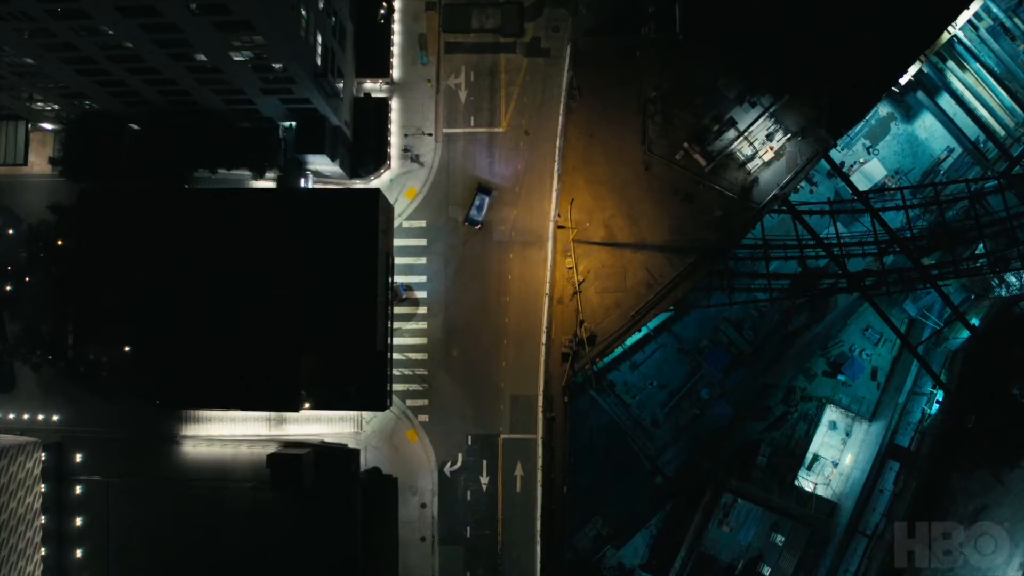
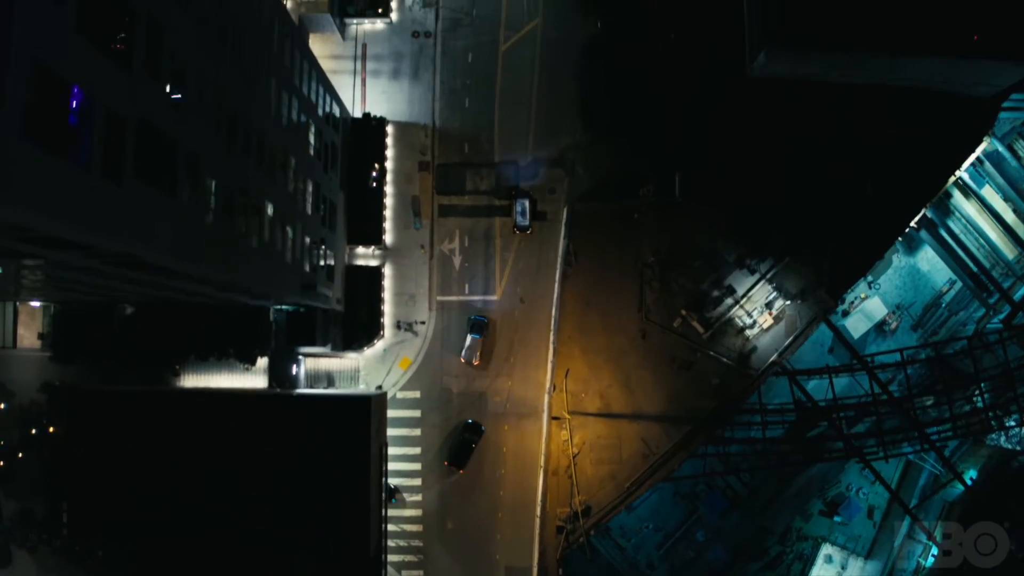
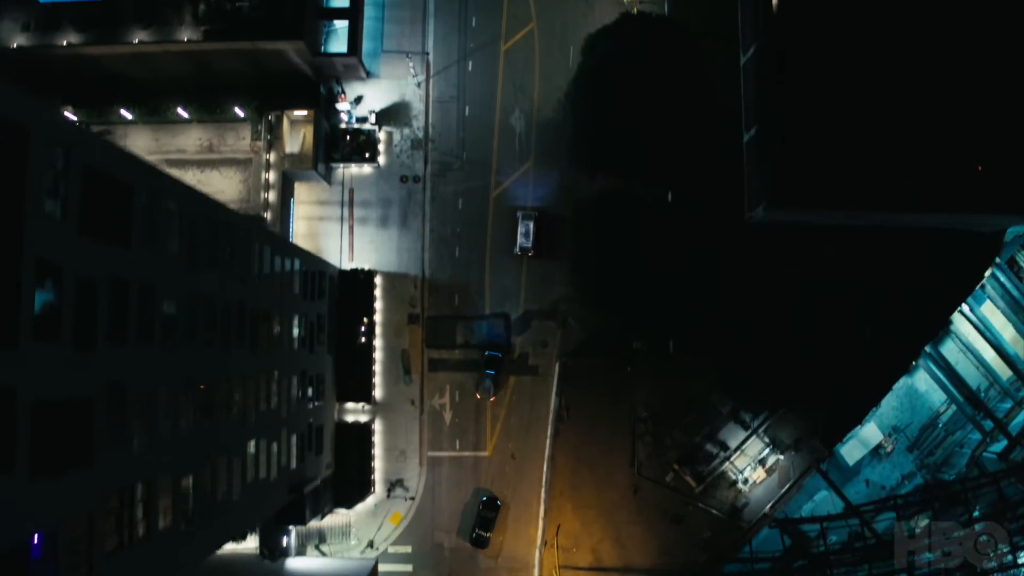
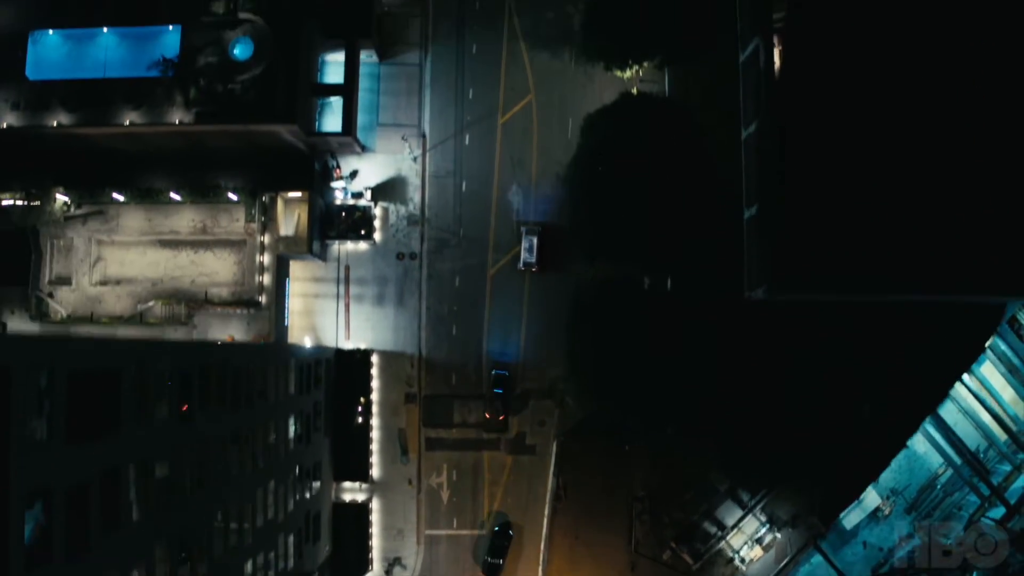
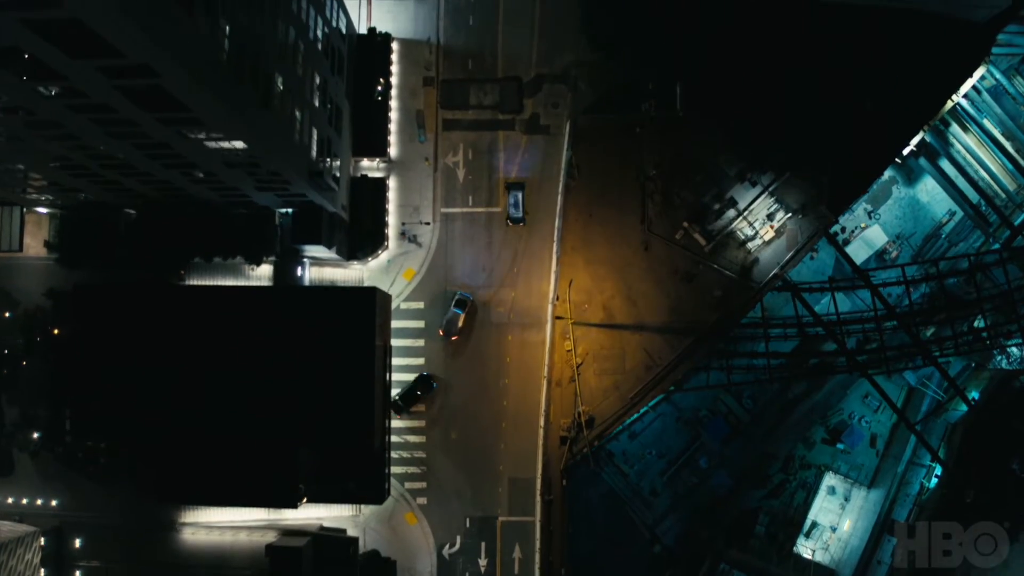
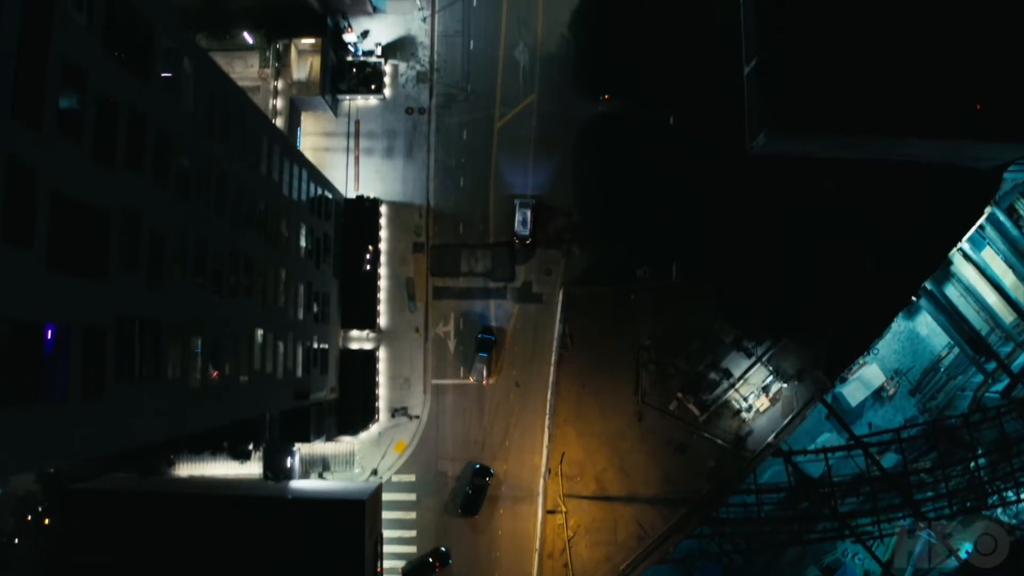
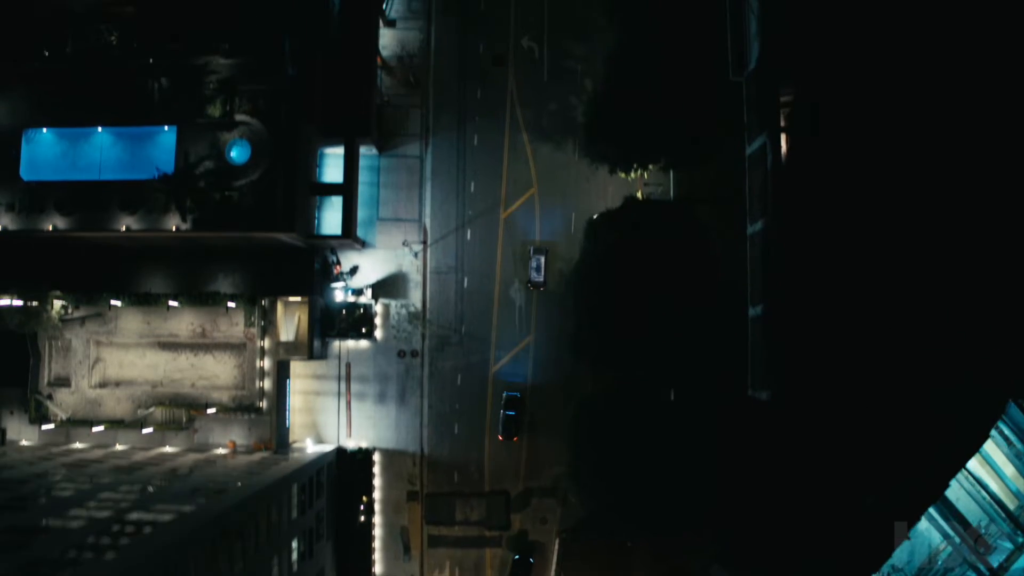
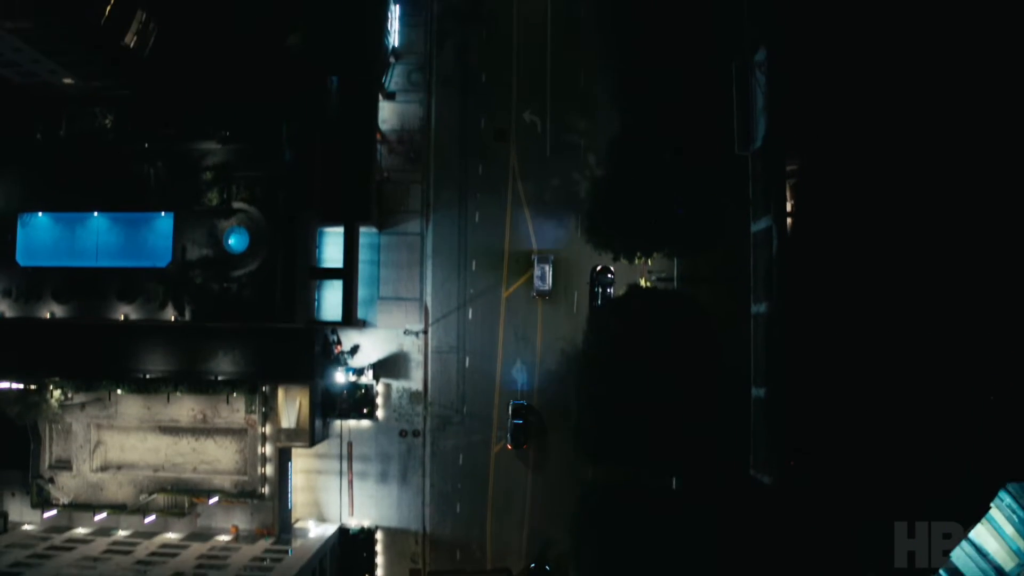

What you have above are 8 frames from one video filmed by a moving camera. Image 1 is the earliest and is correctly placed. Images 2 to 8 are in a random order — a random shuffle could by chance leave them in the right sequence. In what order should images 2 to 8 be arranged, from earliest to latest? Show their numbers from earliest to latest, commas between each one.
5, 2, 6, 3, 4, 7, 8
